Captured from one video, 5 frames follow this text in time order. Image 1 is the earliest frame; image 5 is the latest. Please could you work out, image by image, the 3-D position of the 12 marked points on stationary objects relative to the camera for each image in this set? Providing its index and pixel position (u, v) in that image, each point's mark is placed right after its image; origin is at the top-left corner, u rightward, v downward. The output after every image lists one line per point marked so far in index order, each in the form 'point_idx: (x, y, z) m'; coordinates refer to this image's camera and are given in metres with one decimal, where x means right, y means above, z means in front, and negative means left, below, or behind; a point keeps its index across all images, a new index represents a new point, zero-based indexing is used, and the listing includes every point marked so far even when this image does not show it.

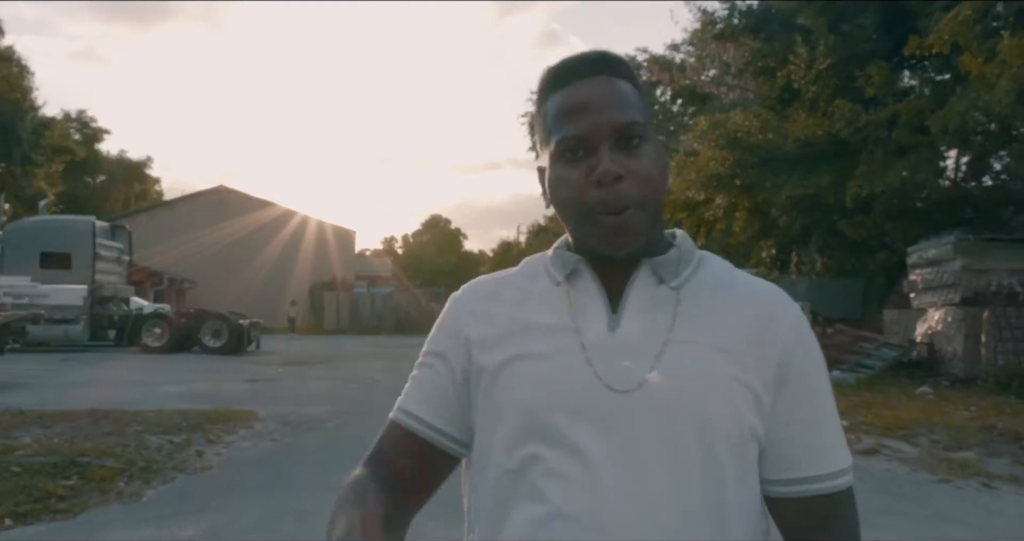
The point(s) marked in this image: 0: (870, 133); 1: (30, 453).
0: (+4.9, +1.9, +16.3) m
1: (-4.2, -1.6, +10.4) m
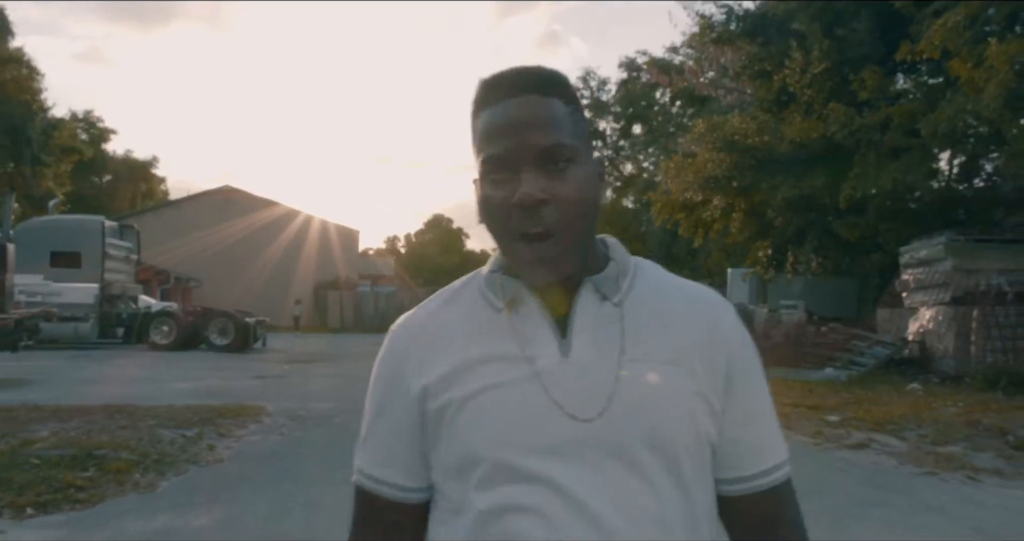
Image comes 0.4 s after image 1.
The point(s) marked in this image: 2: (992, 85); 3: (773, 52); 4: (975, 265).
0: (+4.9, +1.9, +16.7) m
1: (-4.2, -1.6, +10.7) m
2: (+5.5, +2.1, +13.7) m
3: (+4.1, +3.4, +18.7) m
4: (+6.1, +0.1, +15.8) m
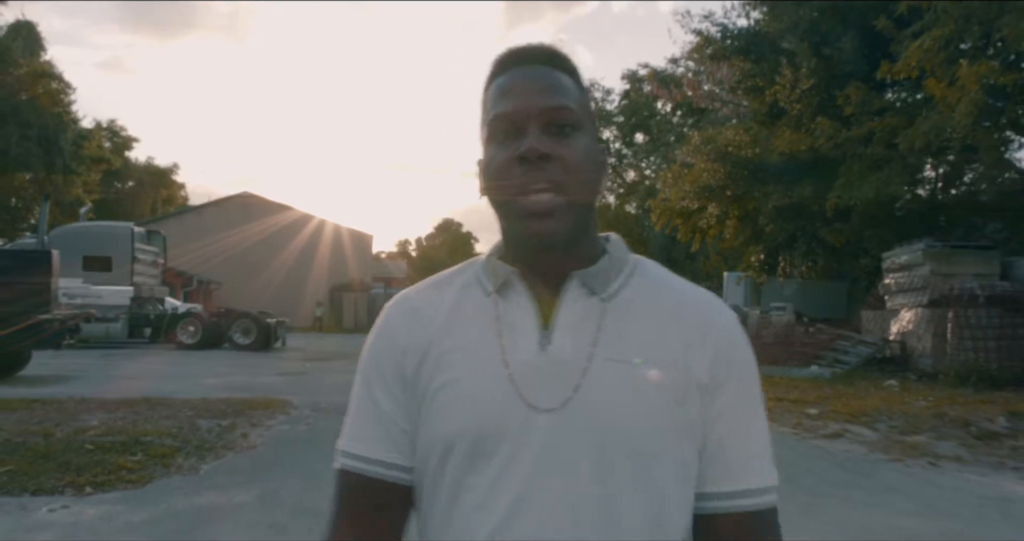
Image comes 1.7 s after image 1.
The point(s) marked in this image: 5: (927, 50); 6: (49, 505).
0: (+5.0, +1.8, +17.8) m
1: (-4.1, -1.6, +11.9) m
2: (+5.6, +2.1, +14.8) m
3: (+4.2, +3.3, +19.8) m
4: (+6.2, 0.0, +16.9) m
5: (+5.4, +2.8, +15.5) m
6: (-3.8, -1.9, +9.7) m
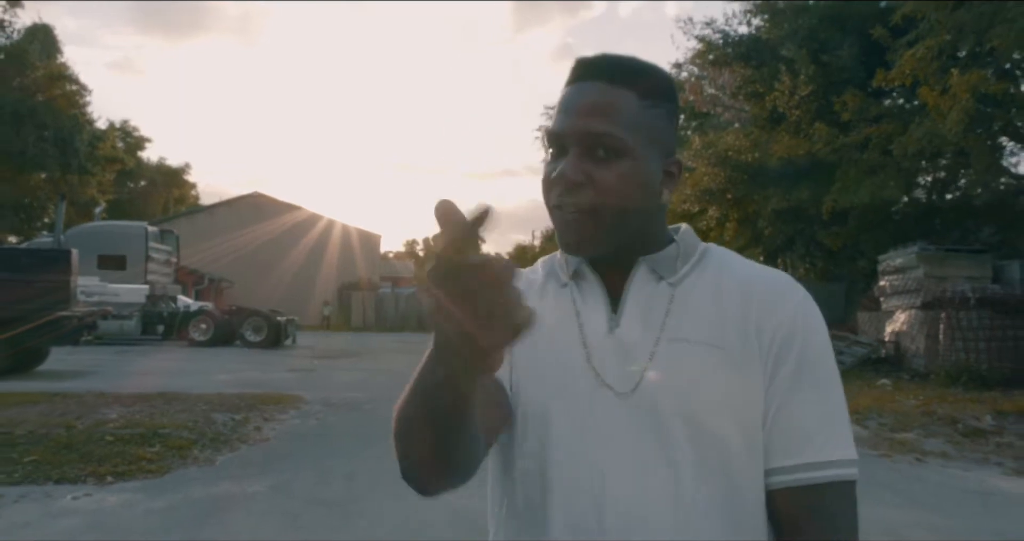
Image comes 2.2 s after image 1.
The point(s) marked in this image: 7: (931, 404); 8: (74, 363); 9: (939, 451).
0: (+5.1, +1.8, +18.2) m
1: (-4.1, -1.6, +12.4) m
2: (+5.6, +2.0, +15.3) m
3: (+4.3, +3.3, +20.3) m
4: (+6.2, 0.0, +17.3) m
5: (+5.4, +2.8, +15.9) m
6: (-3.7, -1.9, +10.2) m
7: (+4.9, -1.6, +14.1) m
8: (-7.0, -1.5, +19.3) m
9: (+4.4, -1.8, +12.2) m
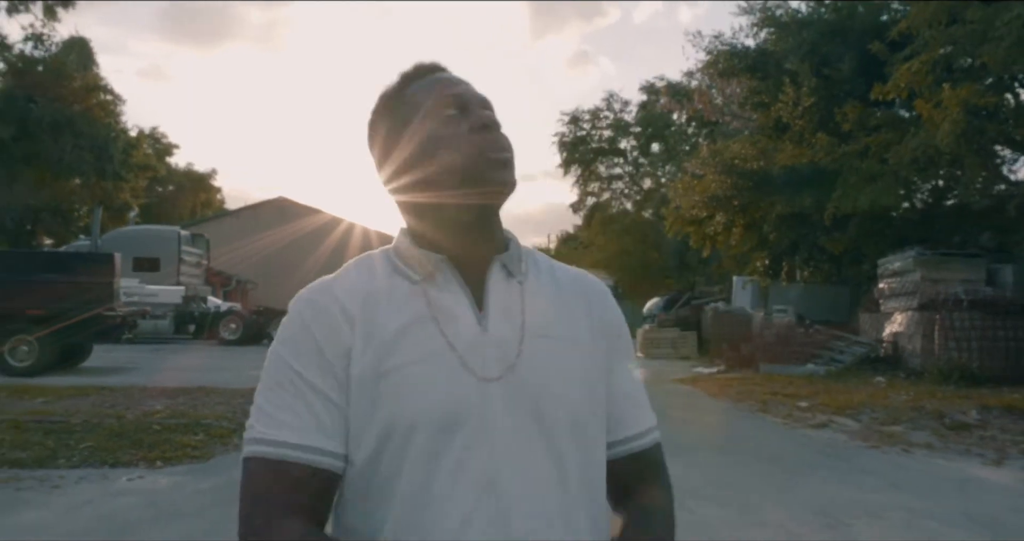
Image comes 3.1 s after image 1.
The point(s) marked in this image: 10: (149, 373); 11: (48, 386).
0: (+5.3, +1.7, +19.1) m
1: (-3.9, -1.6, +13.4) m
2: (+5.8, +2.0, +16.1) m
3: (+4.6, +3.3, +21.2) m
4: (+6.5, -0.1, +18.2) m
5: (+5.7, +2.8, +16.8) m
6: (-3.6, -1.9, +11.2) m
7: (+5.1, -1.6, +15.0) m
8: (-6.8, -1.5, +20.4) m
9: (+4.5, -1.9, +13.1) m
10: (-5.8, -1.6, +19.0) m
11: (-6.0, -1.5, +15.4) m
